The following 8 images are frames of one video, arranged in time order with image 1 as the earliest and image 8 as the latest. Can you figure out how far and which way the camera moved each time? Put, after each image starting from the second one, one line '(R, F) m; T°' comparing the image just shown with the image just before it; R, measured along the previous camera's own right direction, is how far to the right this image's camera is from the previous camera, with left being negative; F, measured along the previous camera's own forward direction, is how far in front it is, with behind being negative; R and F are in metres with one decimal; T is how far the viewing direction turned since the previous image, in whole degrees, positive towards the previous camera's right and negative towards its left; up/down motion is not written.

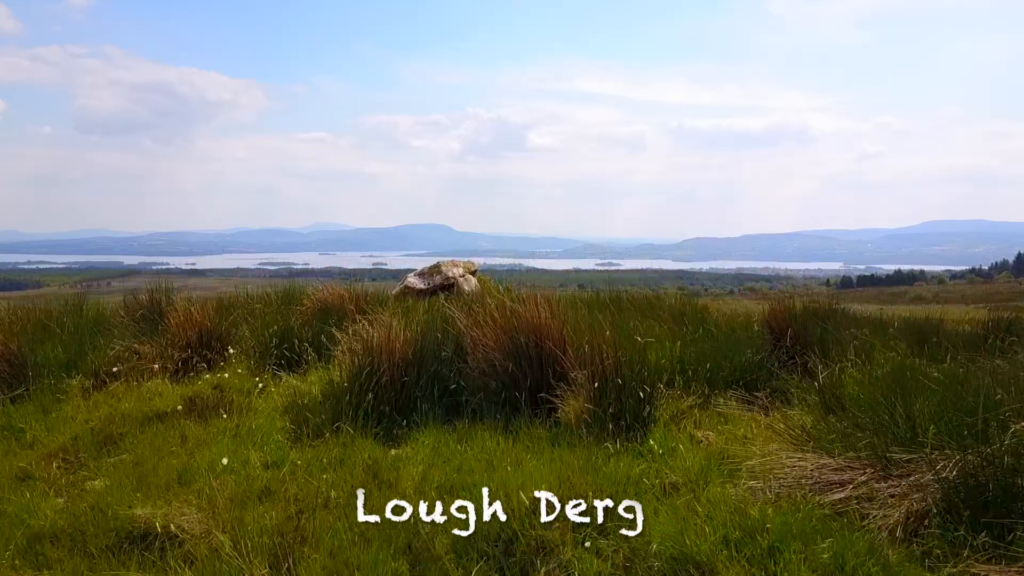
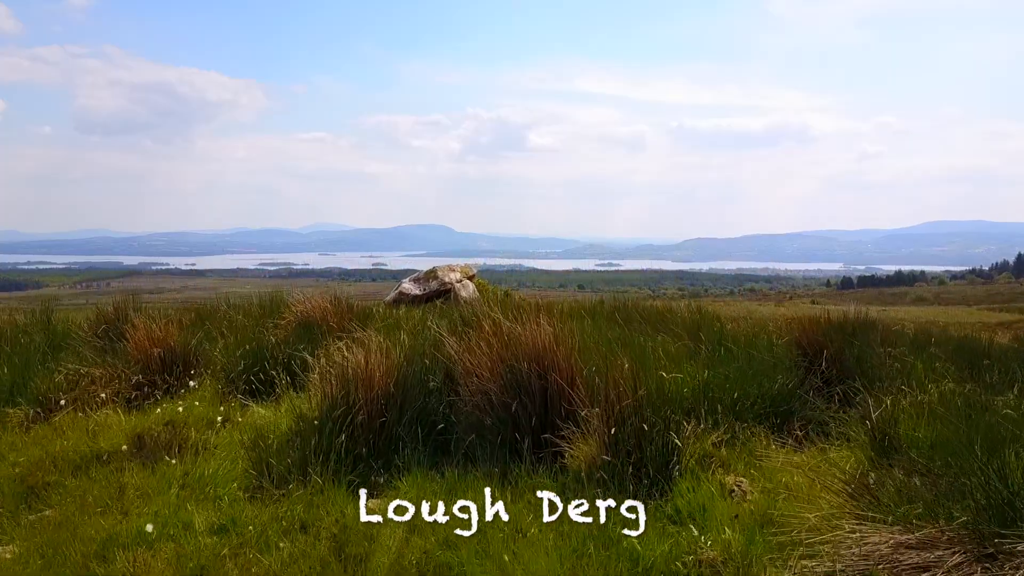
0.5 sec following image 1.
(0.0, +0.5) m; 0°
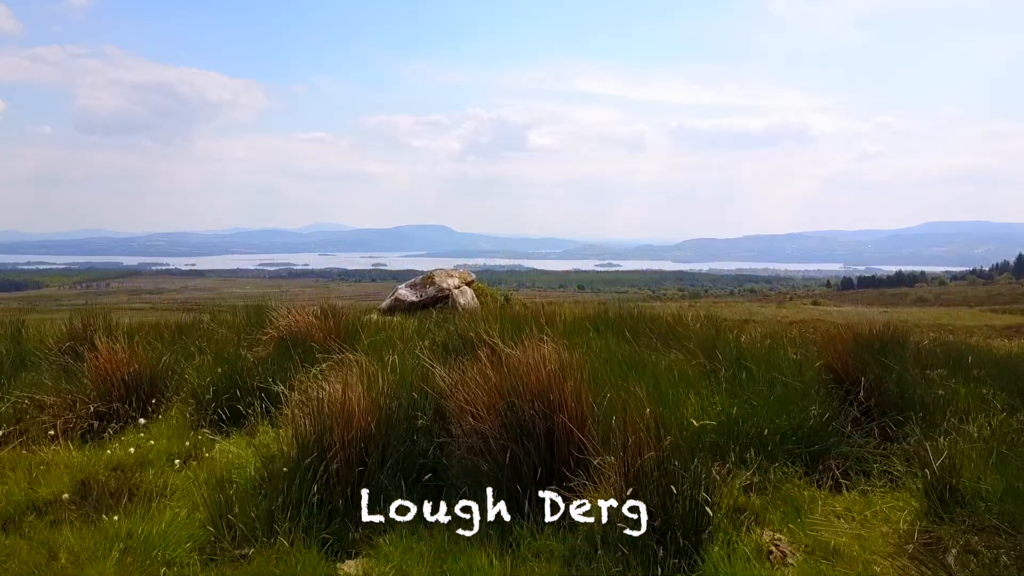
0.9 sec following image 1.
(0.0, +0.4) m; 0°
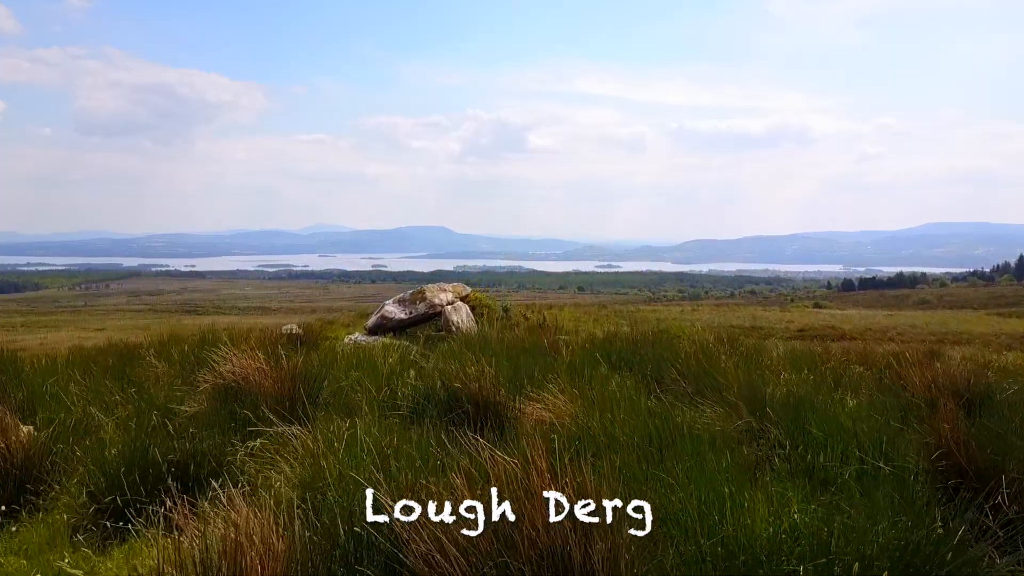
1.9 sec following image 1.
(0.0, +0.9) m; 0°
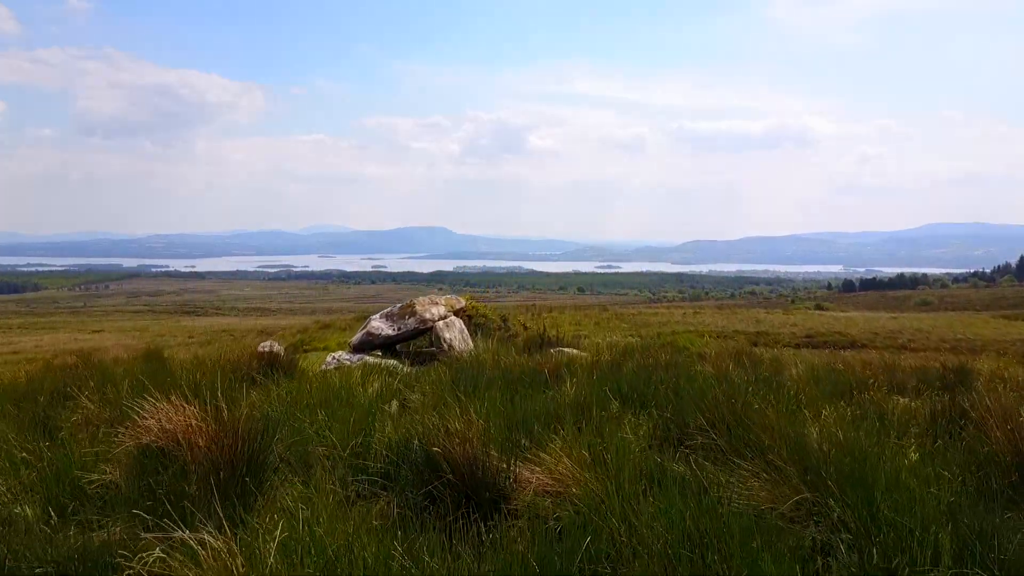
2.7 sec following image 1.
(0.0, +0.8) m; 0°
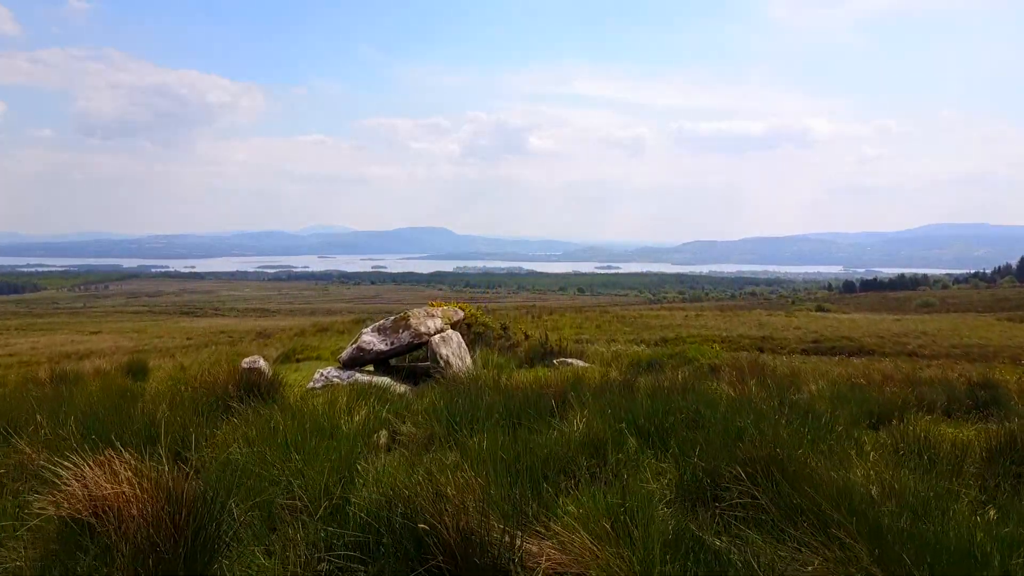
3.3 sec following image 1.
(0.0, +0.6) m; 0°
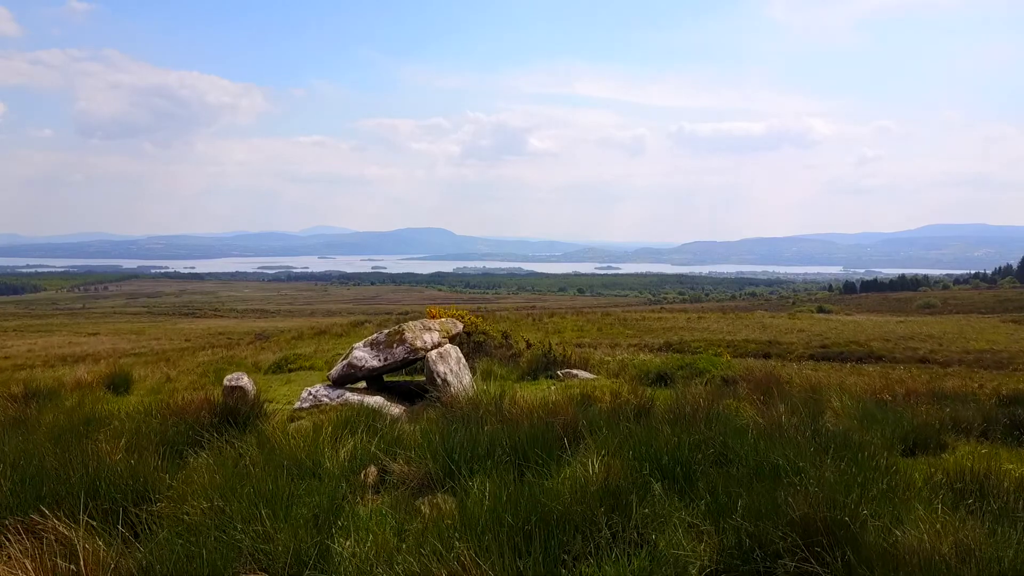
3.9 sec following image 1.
(0.0, +0.6) m; 0°
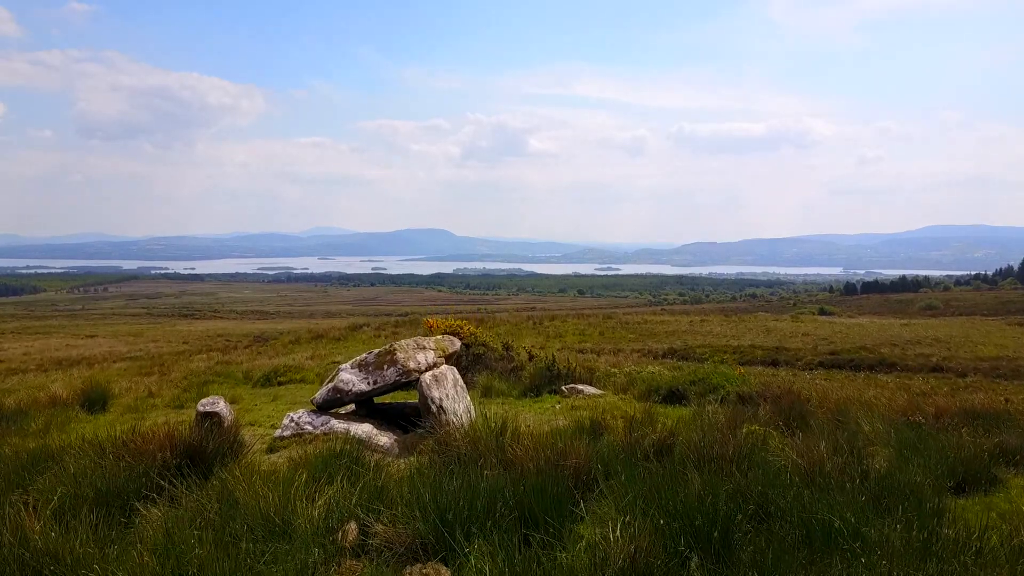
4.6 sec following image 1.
(0.0, +0.7) m; 0°
